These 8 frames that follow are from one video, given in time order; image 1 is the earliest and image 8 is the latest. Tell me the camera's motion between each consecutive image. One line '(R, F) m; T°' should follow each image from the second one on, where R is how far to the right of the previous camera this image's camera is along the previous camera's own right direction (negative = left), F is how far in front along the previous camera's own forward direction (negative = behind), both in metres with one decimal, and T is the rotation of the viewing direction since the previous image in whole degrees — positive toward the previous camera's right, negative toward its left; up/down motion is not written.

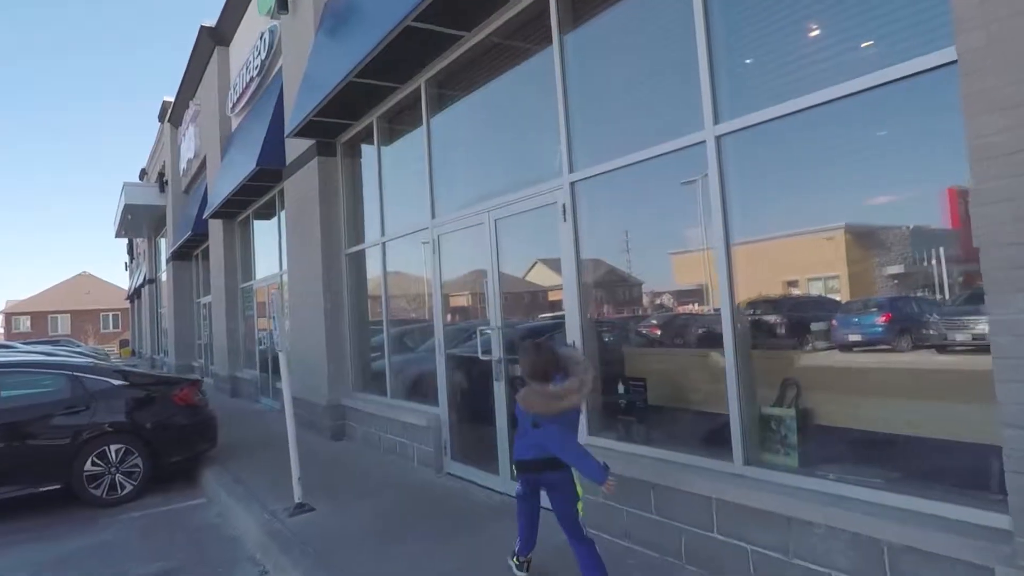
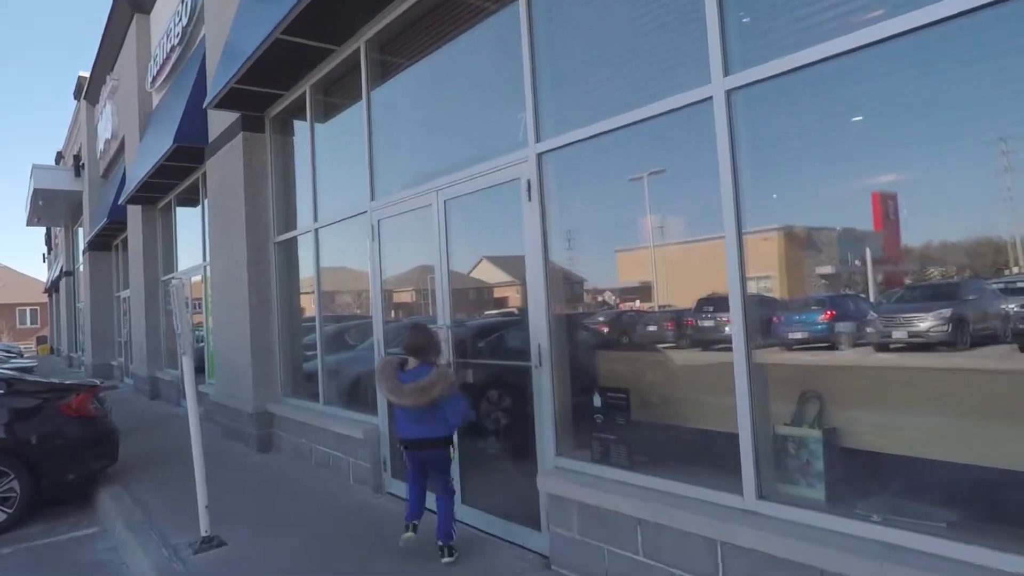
(0.0, +0.8) m; +5°
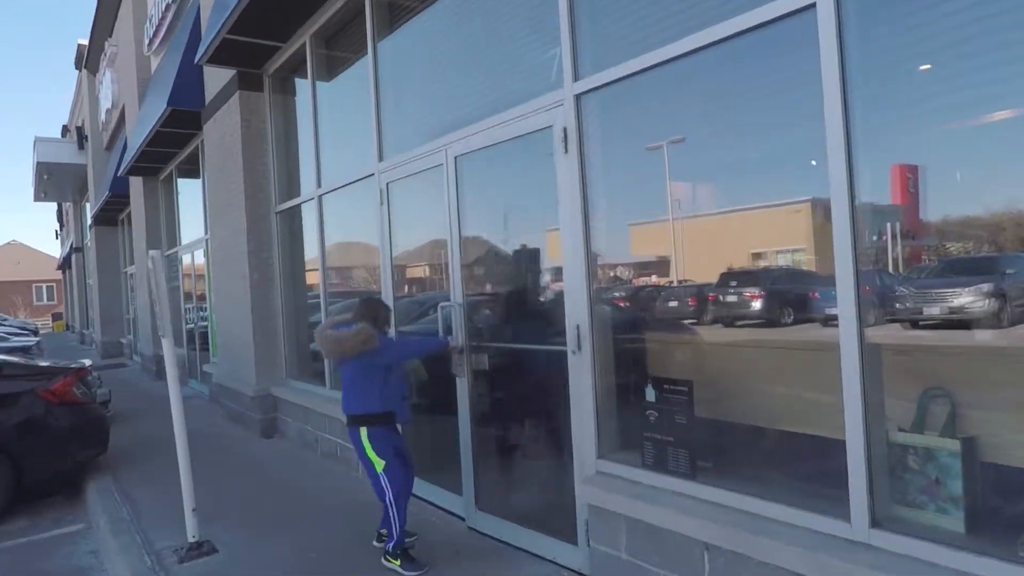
(-0.1, +0.7) m; -1°
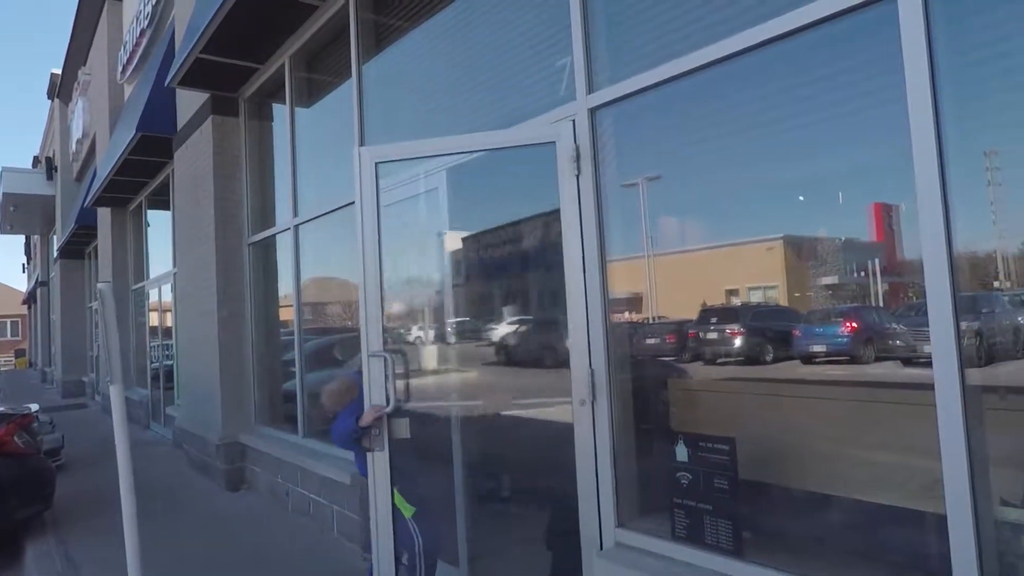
(-0.1, +0.4) m; +2°
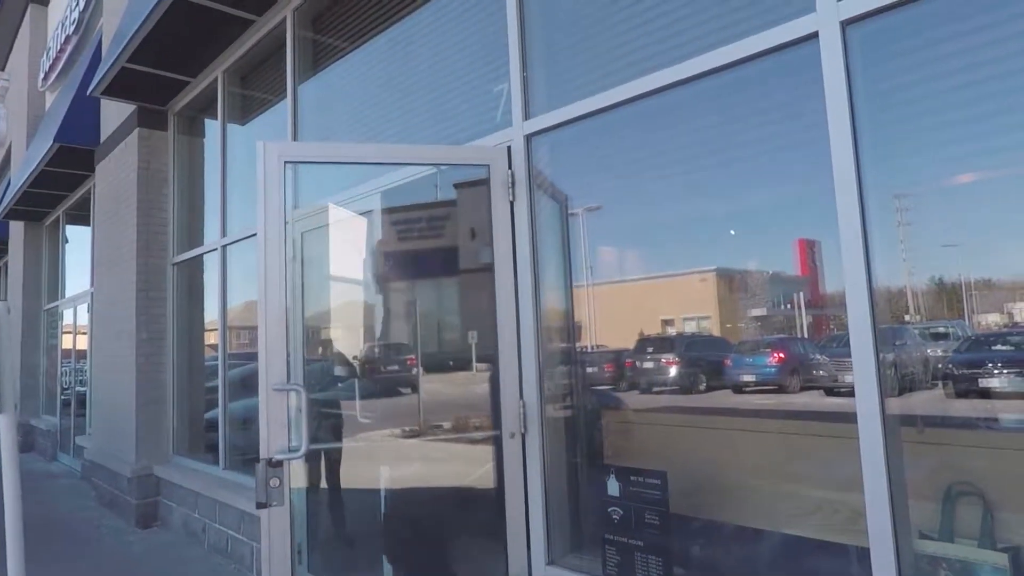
(0.0, +0.1) m; +5°
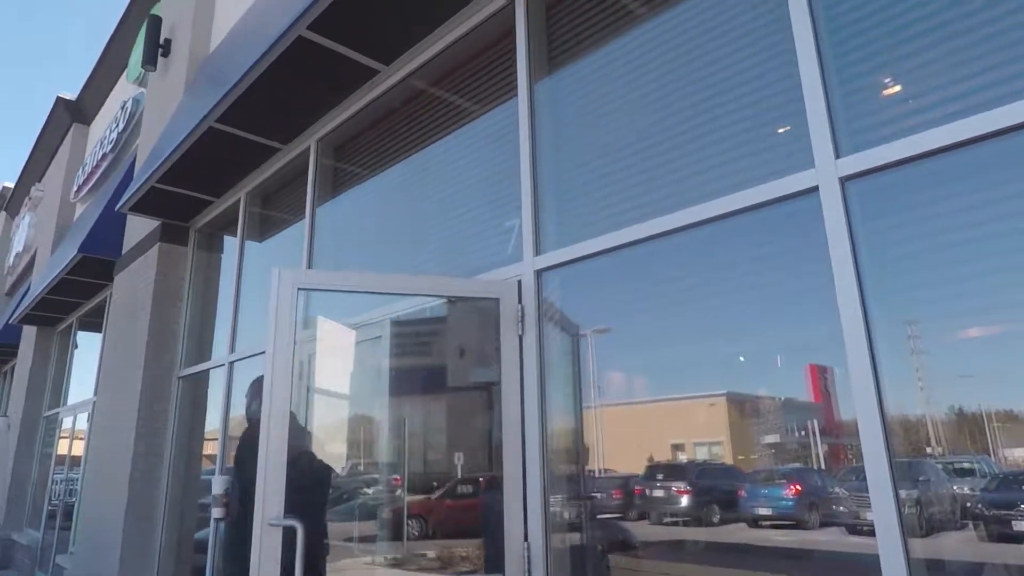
(0.0, 0.0) m; -1°
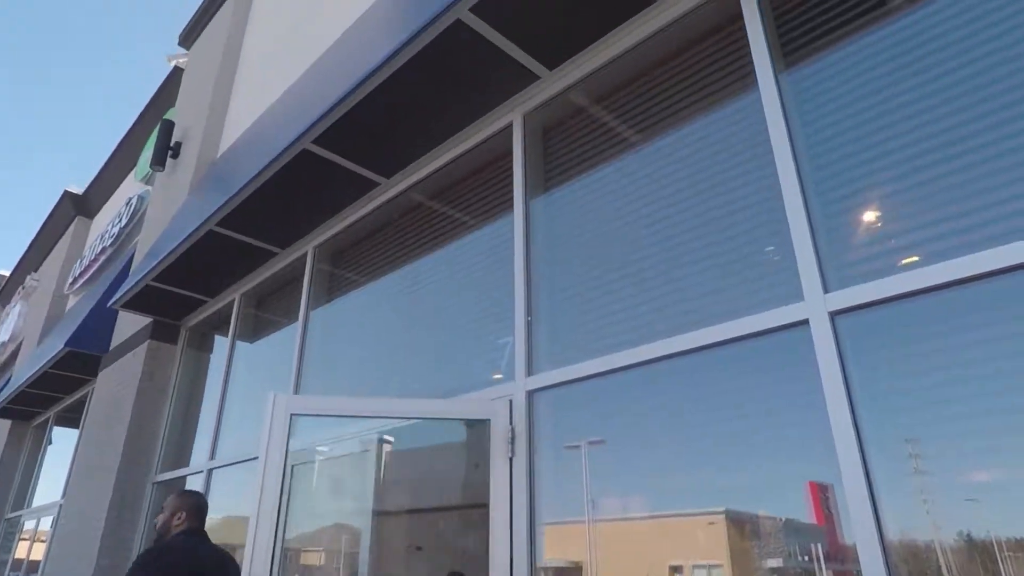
(0.0, 0.0) m; +1°
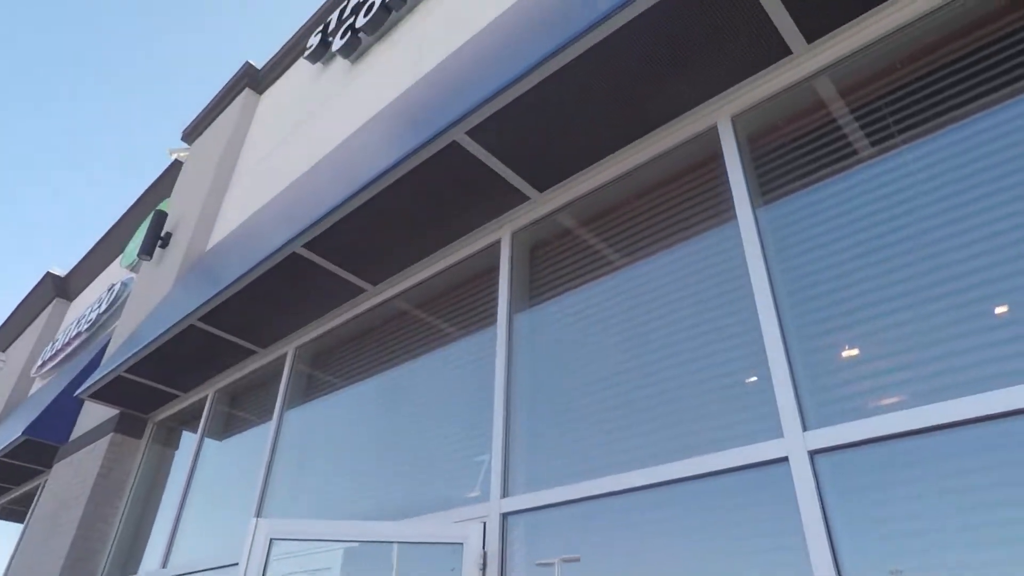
(0.0, 0.0) m; +1°
